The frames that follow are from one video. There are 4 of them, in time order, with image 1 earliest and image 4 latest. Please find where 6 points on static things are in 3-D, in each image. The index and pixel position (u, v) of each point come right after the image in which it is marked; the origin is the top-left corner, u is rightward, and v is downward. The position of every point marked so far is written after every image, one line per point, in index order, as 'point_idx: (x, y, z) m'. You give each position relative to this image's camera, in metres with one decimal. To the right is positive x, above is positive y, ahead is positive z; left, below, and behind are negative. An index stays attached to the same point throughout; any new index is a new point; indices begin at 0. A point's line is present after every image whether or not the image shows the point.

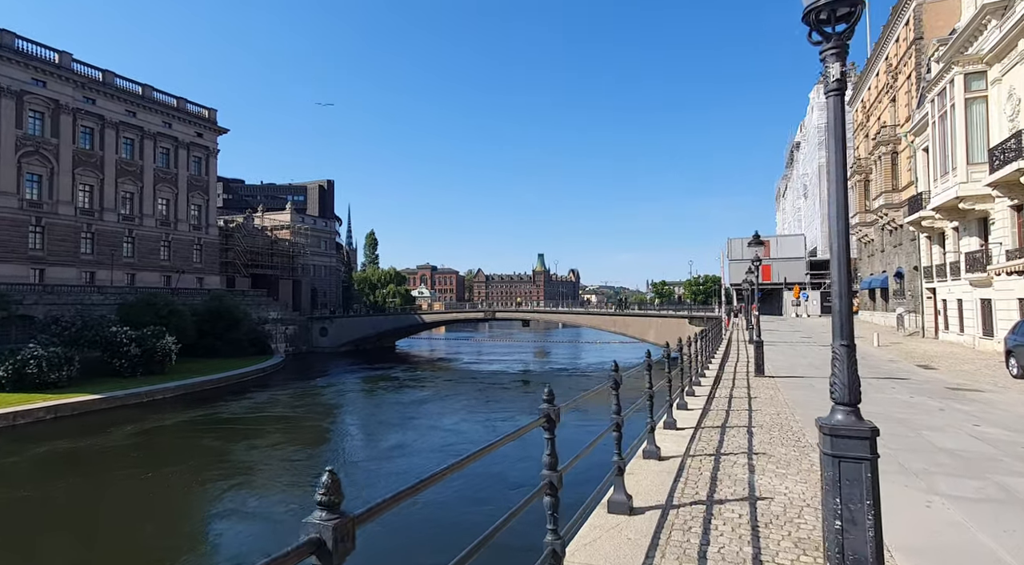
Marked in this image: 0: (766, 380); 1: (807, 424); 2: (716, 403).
0: (+5.9, -2.3, +13.7) m
1: (+4.1, -2.0, +8.2) m
2: (+3.4, -2.1, +10.0) m
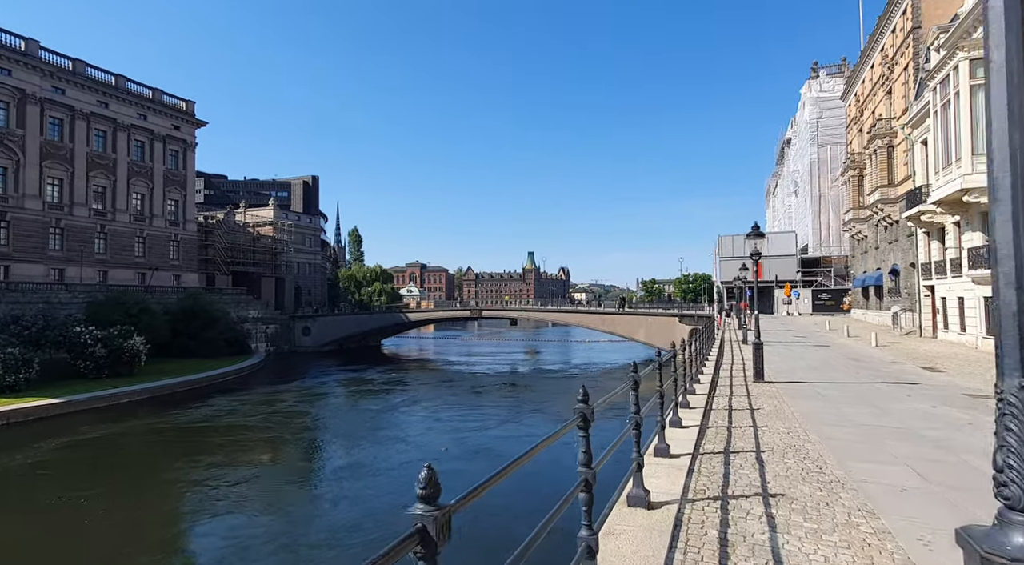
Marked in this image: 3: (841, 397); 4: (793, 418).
0: (+5.3, -2.2, +12.4) m
1: (+3.6, -1.9, +6.9) m
2: (+3.0, -2.0, +8.7) m
3: (+6.2, -2.2, +11.3) m
4: (+4.2, -2.0, +8.8) m
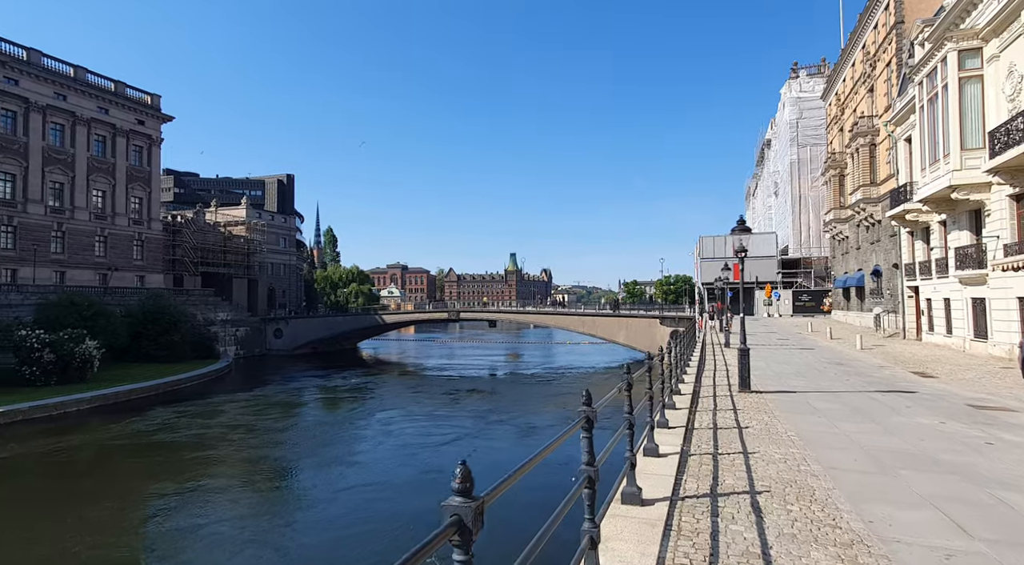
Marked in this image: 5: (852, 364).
0: (+4.5, -2.2, +11.1) m
1: (+3.0, -1.9, +5.6) m
2: (+2.3, -2.0, +7.4) m
3: (+5.5, -2.2, +10.1) m
4: (+3.5, -2.0, +7.5) m
5: (+11.4, -2.7, +19.9) m
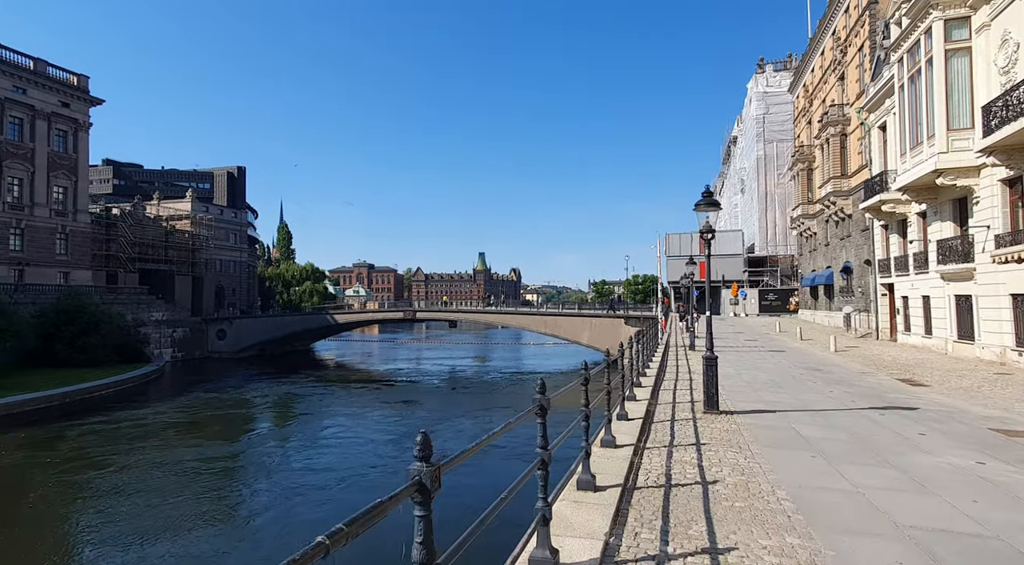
0: (+3.0, -2.0, +8.4) m
1: (+1.8, -1.7, +2.8) m
2: (+1.0, -1.8, +4.6) m
3: (+4.0, -2.0, +7.5) m
4: (+2.2, -1.8, +4.8) m
5: (+9.4, -2.6, +17.6) m
